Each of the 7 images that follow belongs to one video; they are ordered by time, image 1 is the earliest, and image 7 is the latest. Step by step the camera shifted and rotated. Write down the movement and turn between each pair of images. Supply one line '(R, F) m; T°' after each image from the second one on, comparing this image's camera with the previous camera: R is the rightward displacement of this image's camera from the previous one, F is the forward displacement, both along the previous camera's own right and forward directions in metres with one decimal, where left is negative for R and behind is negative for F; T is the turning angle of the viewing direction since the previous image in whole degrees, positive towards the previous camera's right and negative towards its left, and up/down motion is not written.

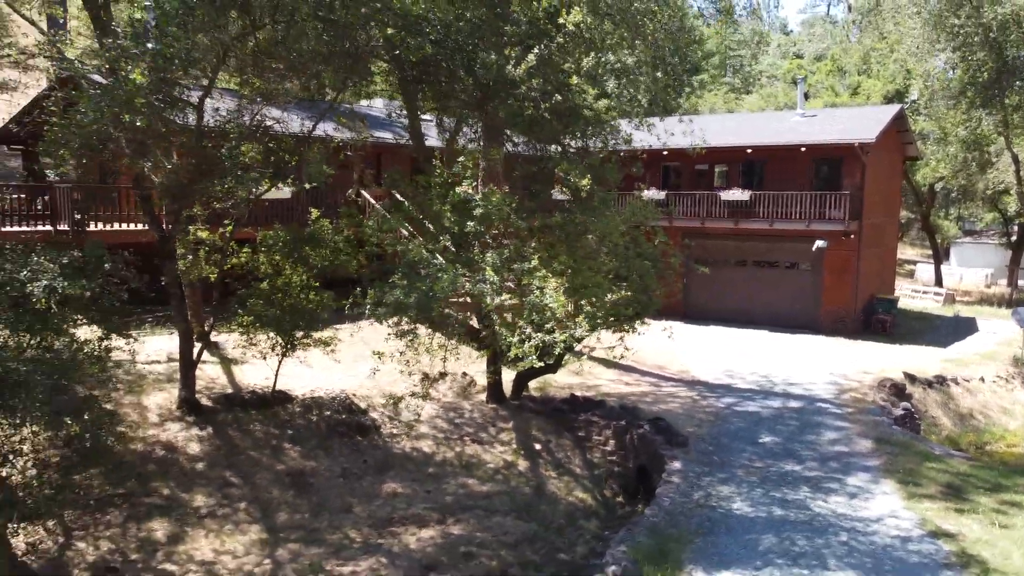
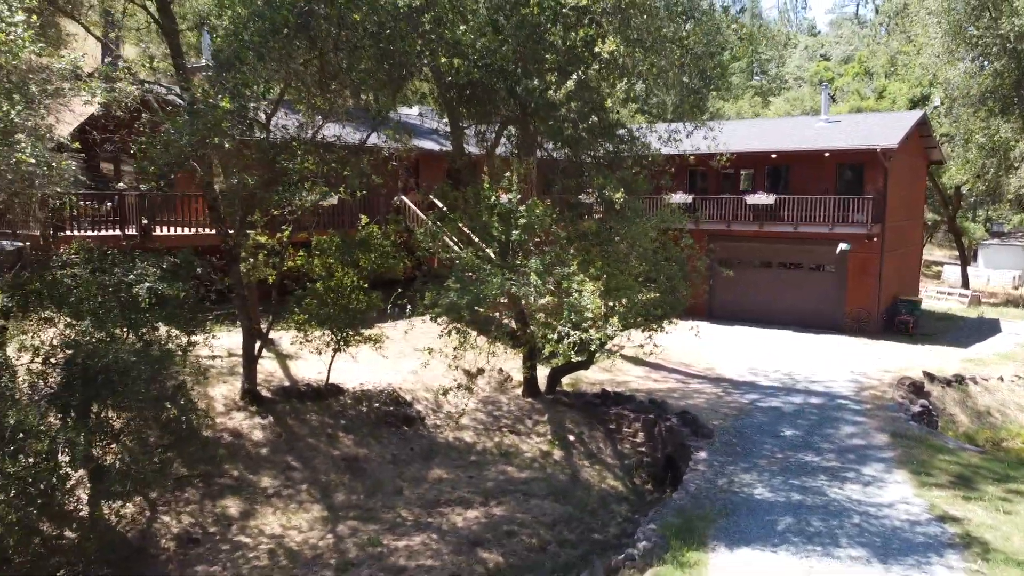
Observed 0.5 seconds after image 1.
(-0.2, -0.9) m; -2°
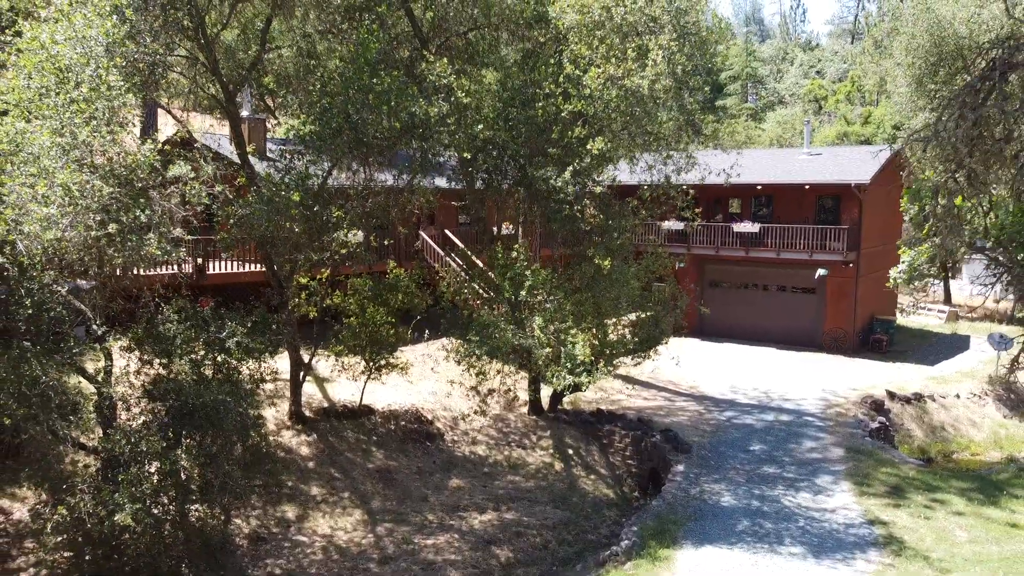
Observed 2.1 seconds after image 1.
(0.0, -2.1) m; 0°
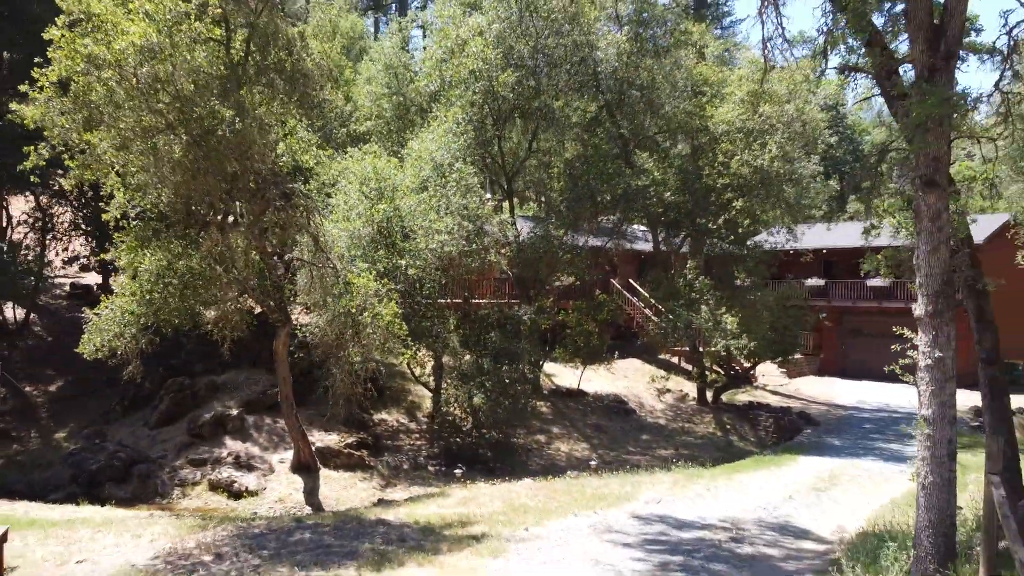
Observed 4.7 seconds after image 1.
(+0.4, -3.9) m; +8°
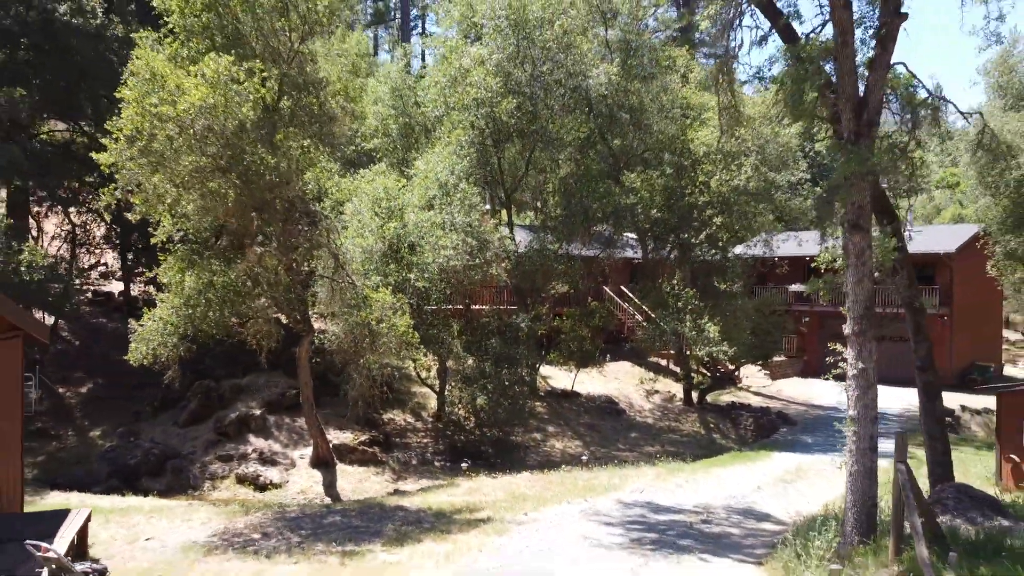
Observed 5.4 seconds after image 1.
(-0.1, -1.7) m; 0°
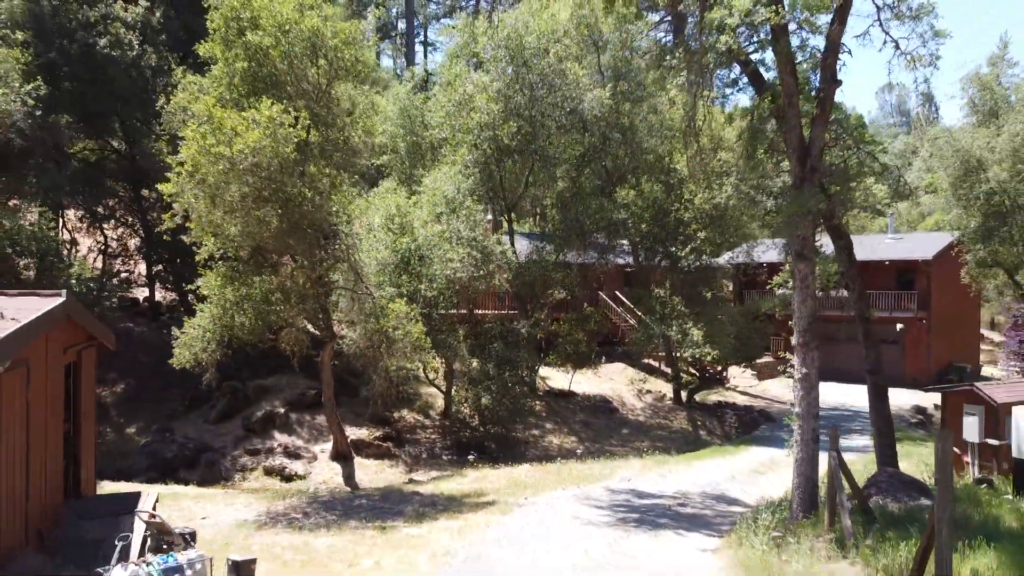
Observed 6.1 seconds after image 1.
(-0.1, -1.9) m; 0°
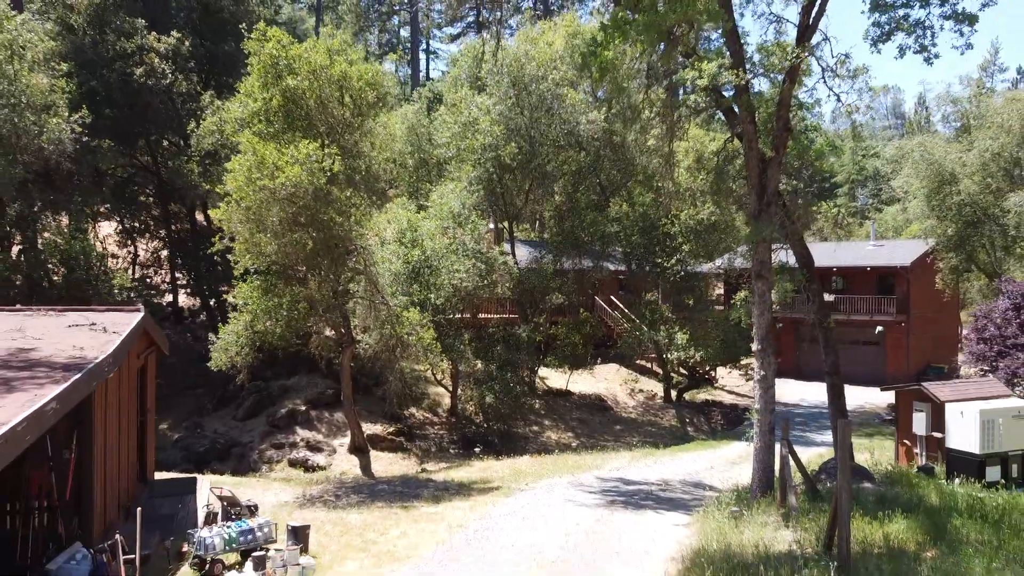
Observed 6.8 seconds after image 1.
(-0.1, -2.0) m; 0°
